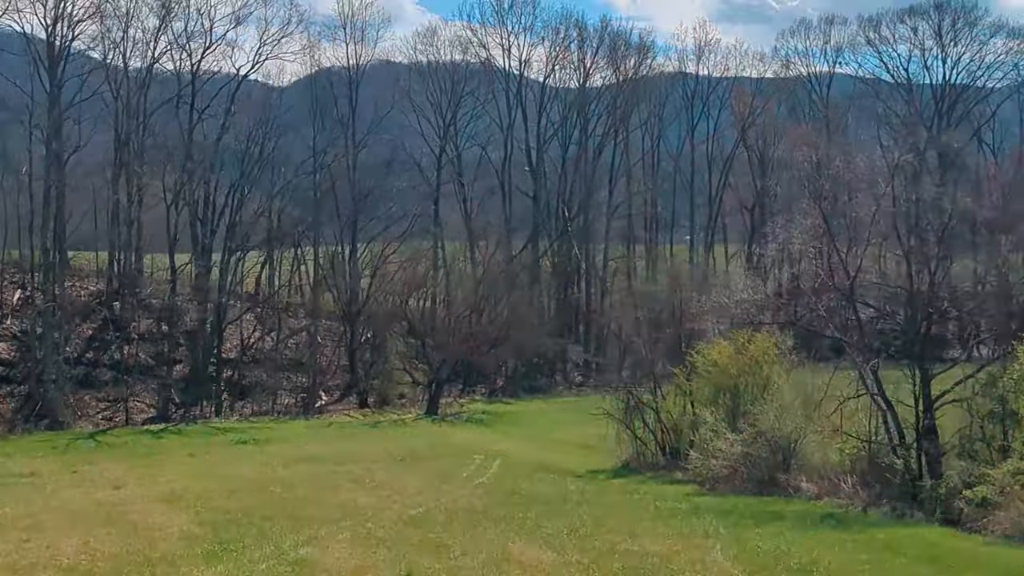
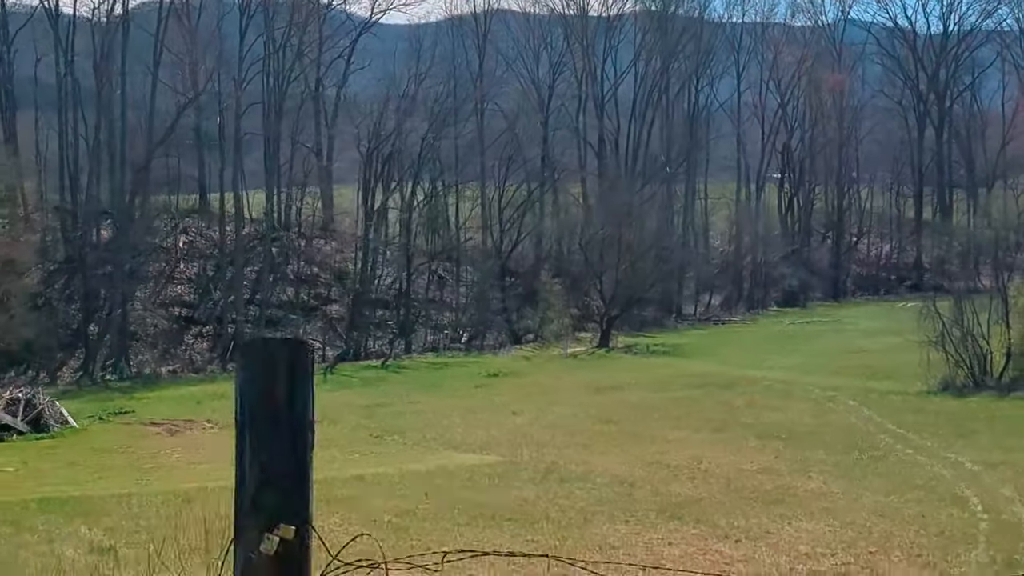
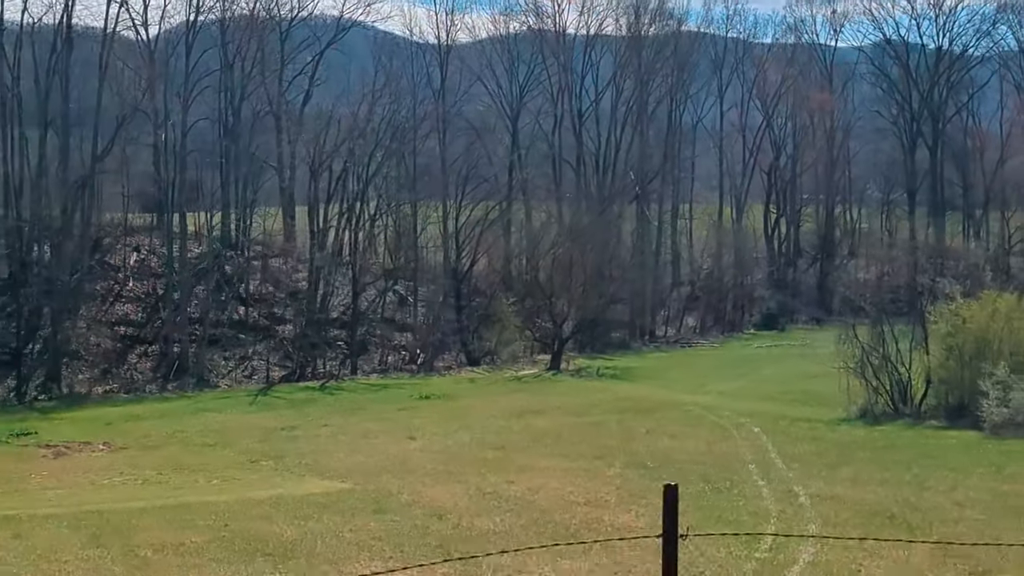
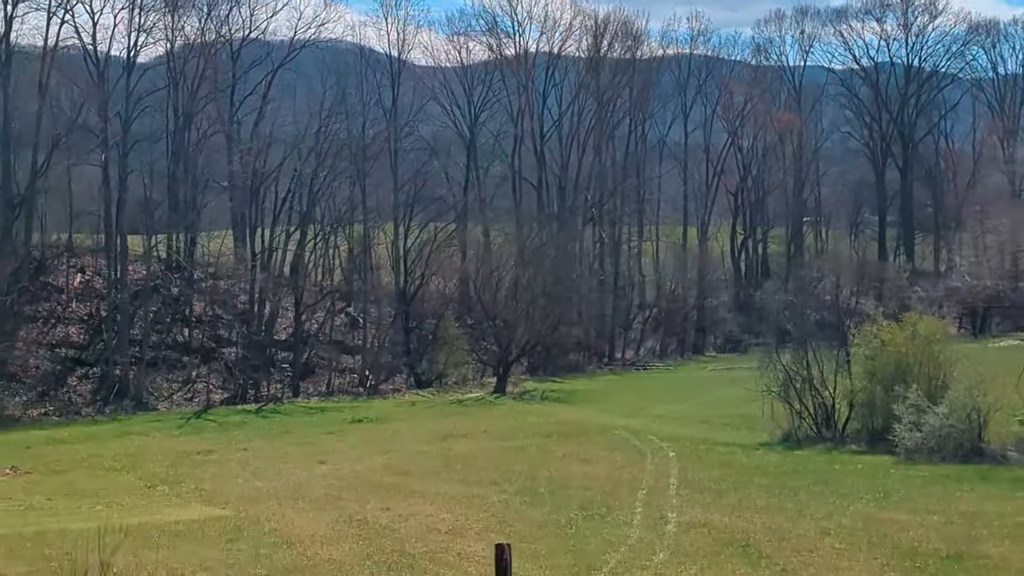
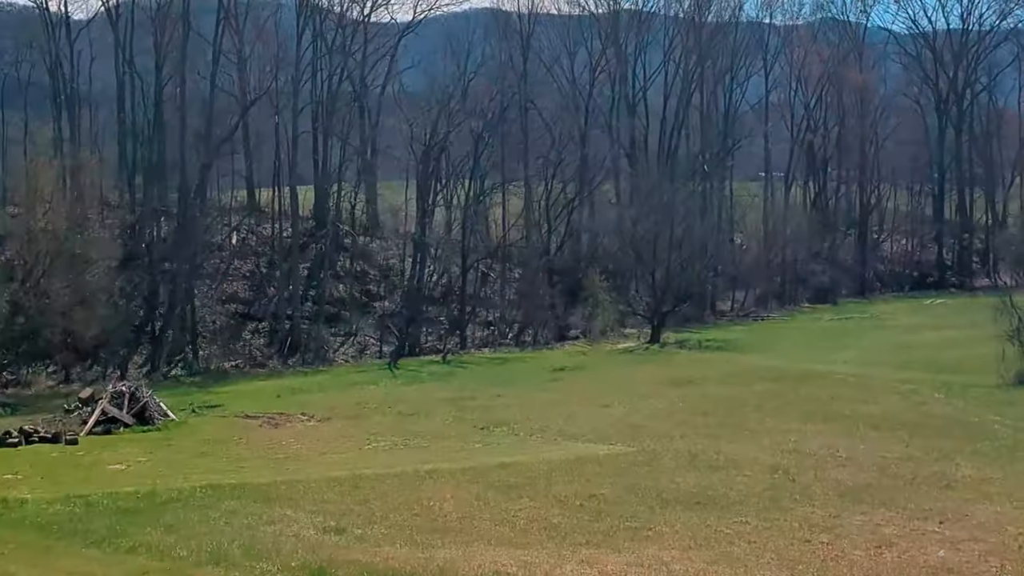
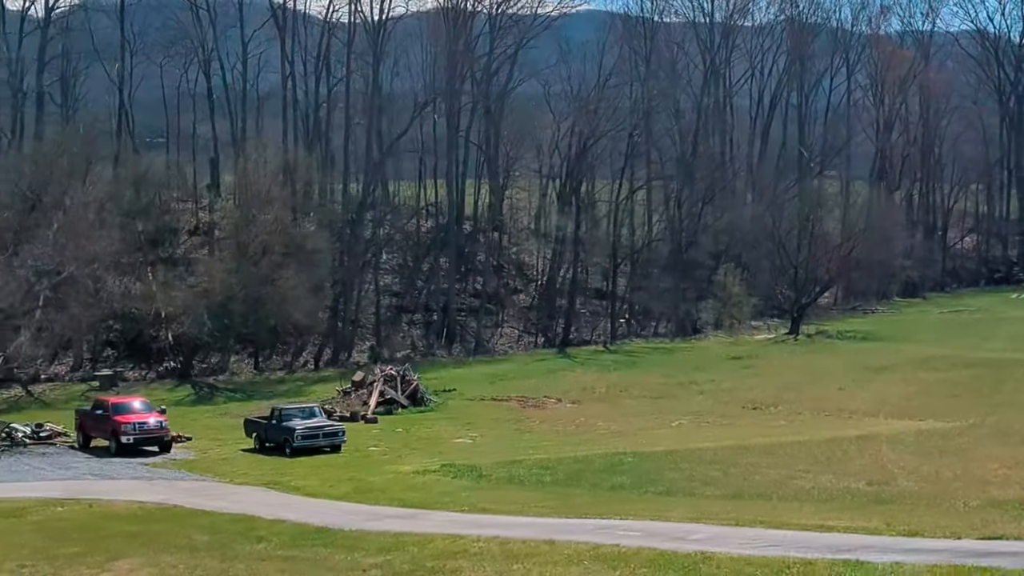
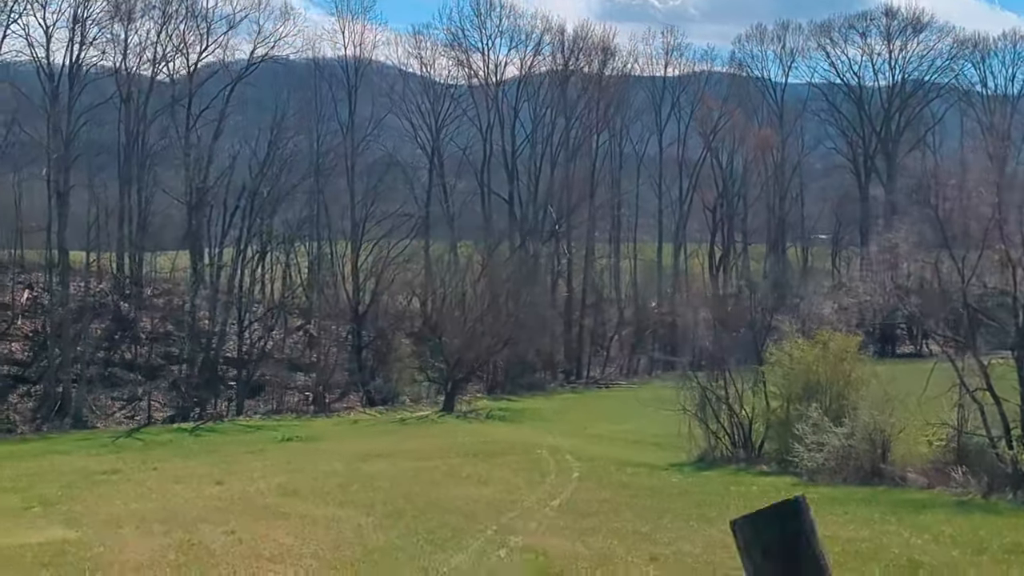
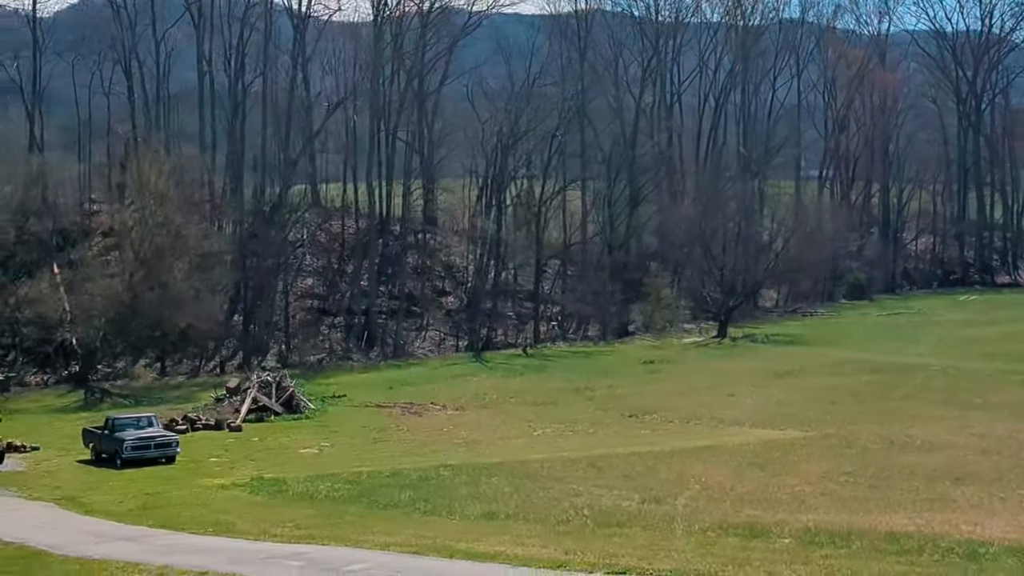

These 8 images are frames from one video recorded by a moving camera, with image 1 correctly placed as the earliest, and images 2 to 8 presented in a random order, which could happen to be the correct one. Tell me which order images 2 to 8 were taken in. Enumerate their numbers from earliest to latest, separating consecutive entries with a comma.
7, 4, 3, 2, 5, 8, 6
